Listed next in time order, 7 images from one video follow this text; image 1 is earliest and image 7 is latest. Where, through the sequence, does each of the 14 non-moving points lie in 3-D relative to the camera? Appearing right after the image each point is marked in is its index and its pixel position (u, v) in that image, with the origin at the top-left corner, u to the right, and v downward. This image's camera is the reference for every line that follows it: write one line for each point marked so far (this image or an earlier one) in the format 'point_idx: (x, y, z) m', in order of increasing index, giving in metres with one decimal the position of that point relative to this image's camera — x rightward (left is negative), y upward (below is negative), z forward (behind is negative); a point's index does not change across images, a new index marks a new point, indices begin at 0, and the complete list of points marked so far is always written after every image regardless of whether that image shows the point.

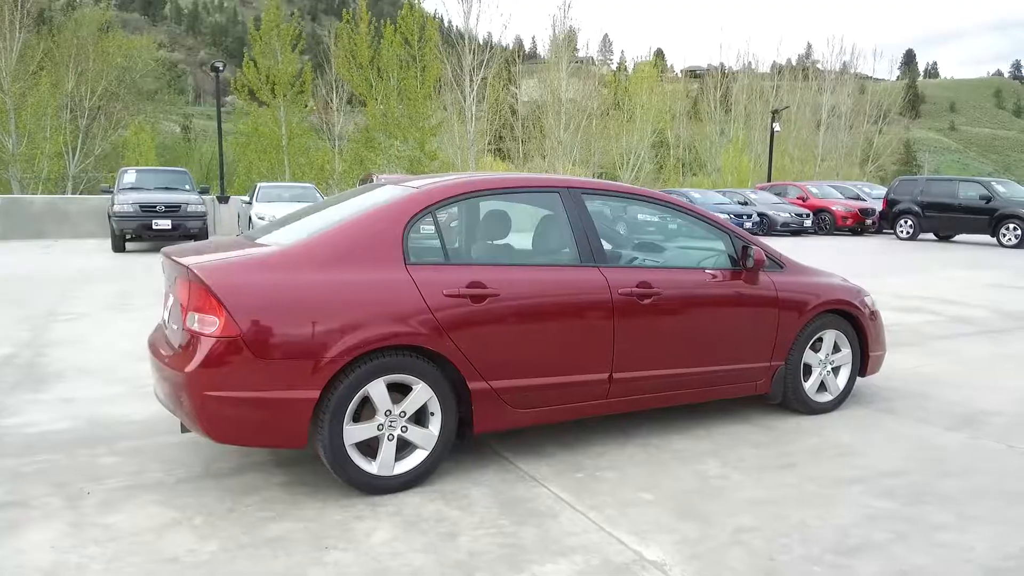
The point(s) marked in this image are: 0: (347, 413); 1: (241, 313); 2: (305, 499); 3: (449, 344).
0: (-0.8, -0.6, +3.5) m
1: (-1.2, -0.1, +3.4) m
2: (-1.0, -1.0, +3.6) m
3: (-0.3, -0.3, +3.7) m
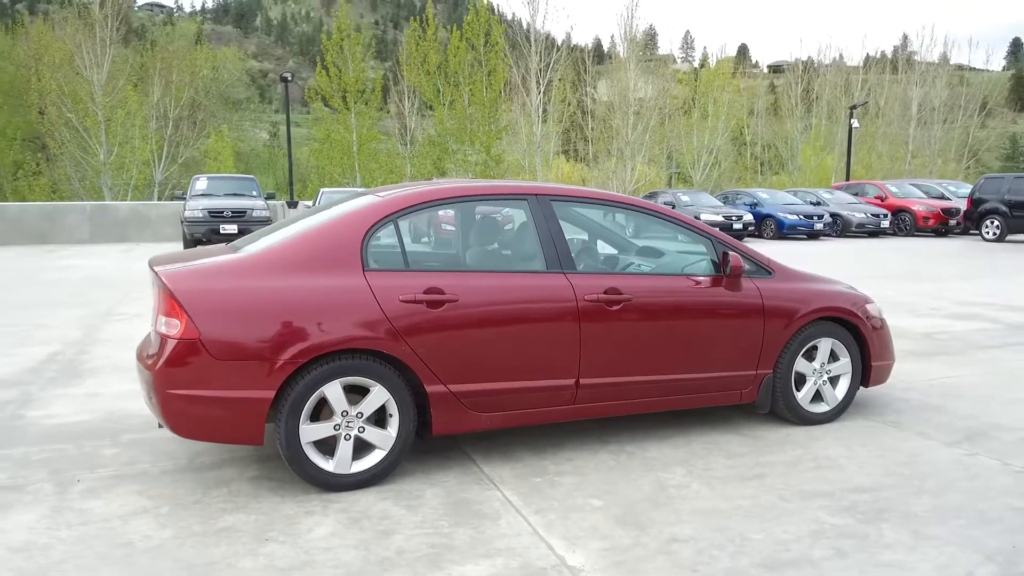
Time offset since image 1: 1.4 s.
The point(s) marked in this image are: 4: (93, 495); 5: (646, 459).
0: (-1.0, -0.6, +3.7) m
1: (-1.5, -0.2, +3.6) m
2: (-1.3, -1.0, +3.8) m
3: (-0.6, -0.3, +3.9) m
4: (-2.1, -1.1, +3.8) m
5: (+0.8, -1.0, +4.3) m
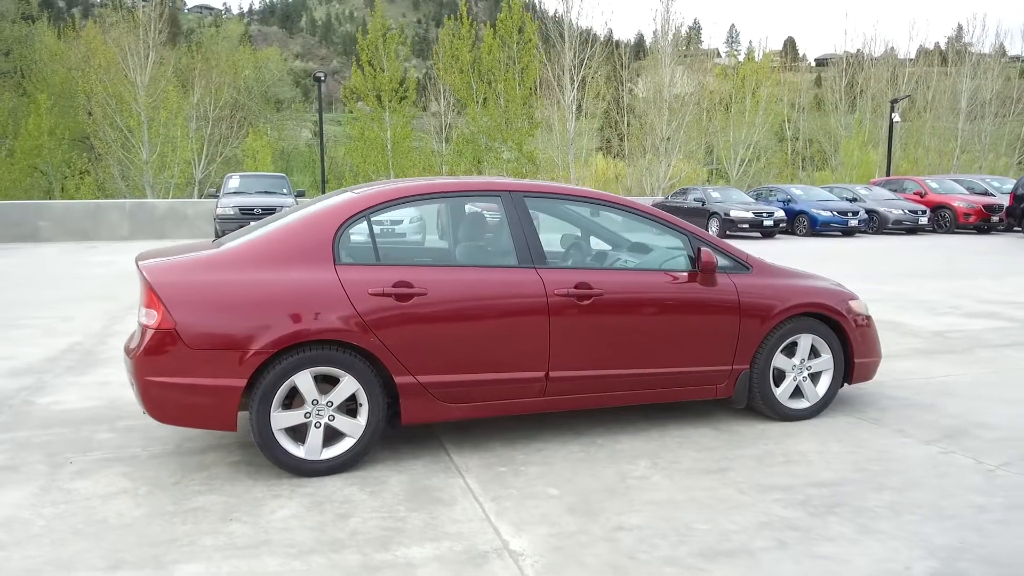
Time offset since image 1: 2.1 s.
0: (-1.2, -0.6, +3.9) m
1: (-1.7, -0.1, +3.8) m
2: (-1.5, -1.0, +4.0) m
3: (-0.7, -0.3, +4.0) m
4: (-2.3, -1.0, +4.0) m
5: (+0.6, -1.0, +4.4) m
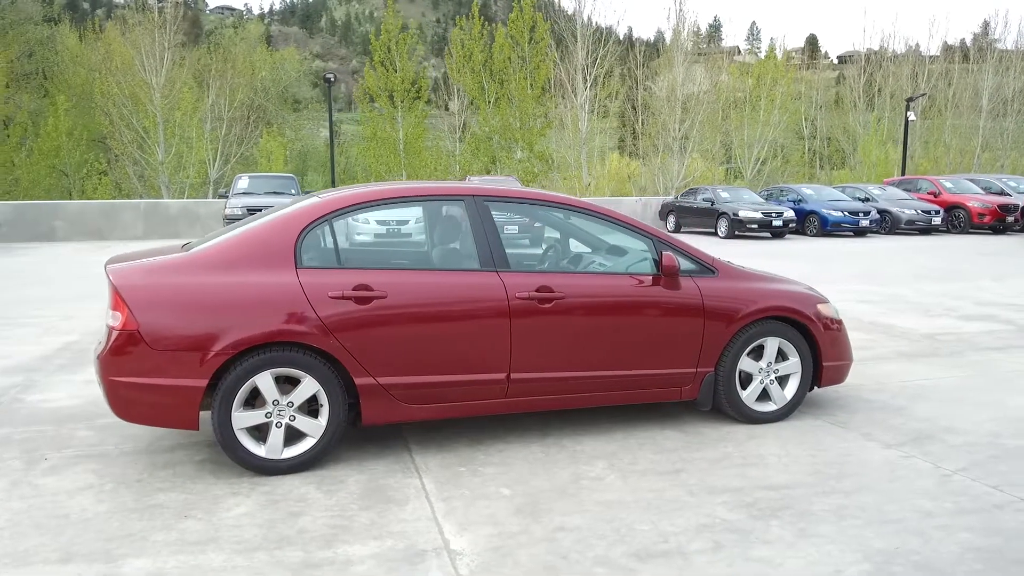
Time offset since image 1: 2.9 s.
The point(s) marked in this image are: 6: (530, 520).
0: (-1.5, -0.6, +4.0) m
1: (-2.0, -0.1, +3.9) m
2: (-1.7, -1.0, +4.1) m
3: (-1.0, -0.3, +4.1) m
4: (-2.6, -1.0, +4.2) m
5: (+0.4, -1.0, +4.4) m
6: (+0.1, -1.1, +3.5) m
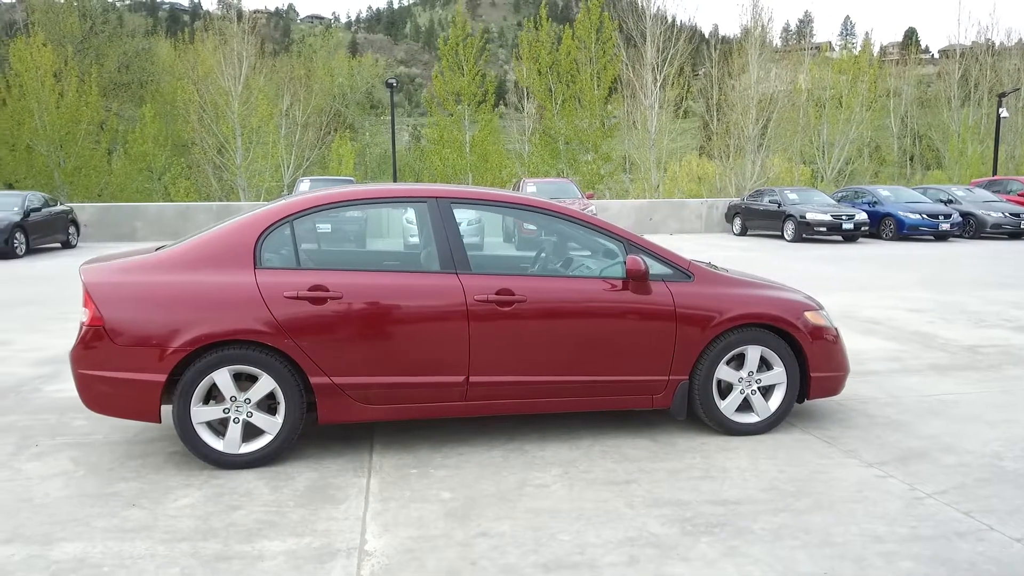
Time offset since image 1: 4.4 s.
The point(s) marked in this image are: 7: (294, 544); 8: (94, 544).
0: (-1.8, -0.6, +4.1) m
1: (-2.2, -0.1, +4.1) m
2: (-2.0, -1.0, +4.3) m
3: (-1.3, -0.3, +4.2) m
4: (-2.8, -1.0, +4.4) m
5: (+0.1, -1.0, +4.4) m
6: (-0.3, -1.1, +3.5) m
7: (-1.0, -1.1, +3.3) m
8: (-1.9, -1.1, +3.3) m
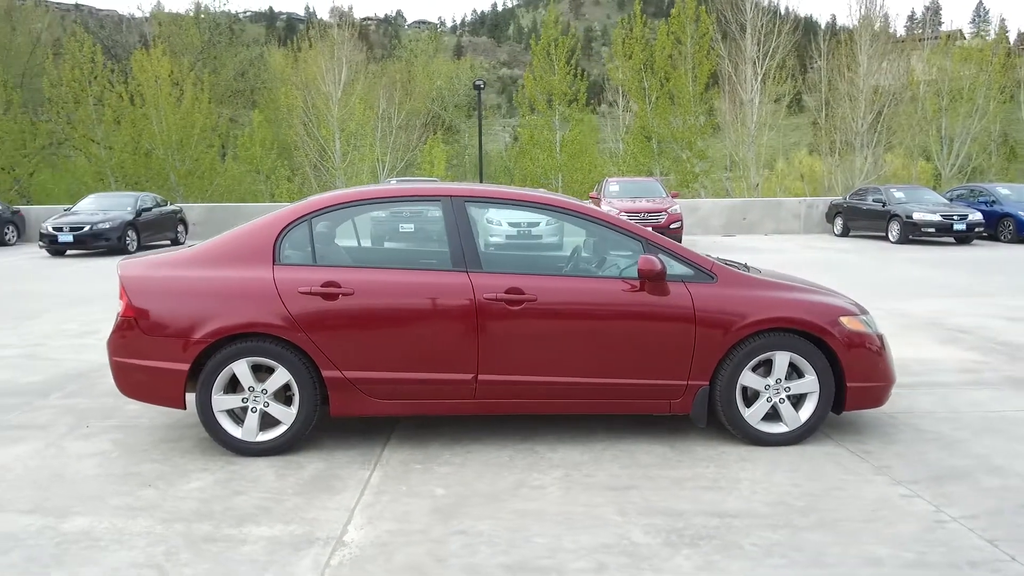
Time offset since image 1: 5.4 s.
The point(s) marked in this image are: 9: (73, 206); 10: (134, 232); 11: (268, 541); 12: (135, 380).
0: (-1.7, -0.6, +4.4) m
1: (-2.2, -0.1, +4.4) m
2: (-1.9, -1.0, +4.5) m
3: (-1.2, -0.3, +4.3) m
4: (-2.8, -1.0, +4.8) m
5: (+0.2, -1.0, +4.3) m
6: (-0.3, -1.1, +3.5) m
7: (-1.1, -1.1, +3.4) m
8: (-1.9, -1.1, +3.6) m
9: (-10.1, +1.9, +17.2) m
10: (-8.6, +1.3, +17.0) m
11: (-1.1, -1.1, +3.3) m
12: (-2.3, -0.5, +4.4) m
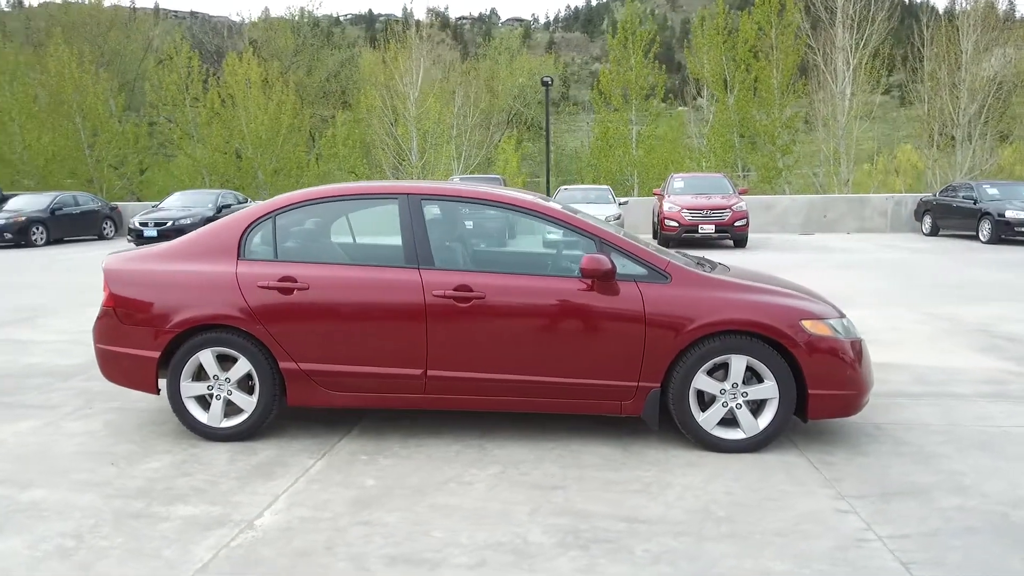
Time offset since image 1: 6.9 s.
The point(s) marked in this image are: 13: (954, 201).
0: (-2.0, -0.5, +4.6) m
1: (-2.5, 0.0, +4.7) m
2: (-2.2, -0.9, +4.8) m
3: (-1.5, -0.3, +4.6) m
4: (-3.0, -0.9, +5.2) m
5: (-0.2, -1.0, +4.4) m
6: (-0.8, -1.1, +3.6) m
7: (-1.5, -1.1, +3.6) m
8: (-2.4, -1.1, +3.9) m
9: (-8.7, +2.1, +18.4) m
10: (-7.2, +1.5, +18.0) m
11: (-1.5, -1.1, +3.5) m
12: (-2.5, -0.5, +4.8) m
13: (+11.9, +2.3, +20.1) m
